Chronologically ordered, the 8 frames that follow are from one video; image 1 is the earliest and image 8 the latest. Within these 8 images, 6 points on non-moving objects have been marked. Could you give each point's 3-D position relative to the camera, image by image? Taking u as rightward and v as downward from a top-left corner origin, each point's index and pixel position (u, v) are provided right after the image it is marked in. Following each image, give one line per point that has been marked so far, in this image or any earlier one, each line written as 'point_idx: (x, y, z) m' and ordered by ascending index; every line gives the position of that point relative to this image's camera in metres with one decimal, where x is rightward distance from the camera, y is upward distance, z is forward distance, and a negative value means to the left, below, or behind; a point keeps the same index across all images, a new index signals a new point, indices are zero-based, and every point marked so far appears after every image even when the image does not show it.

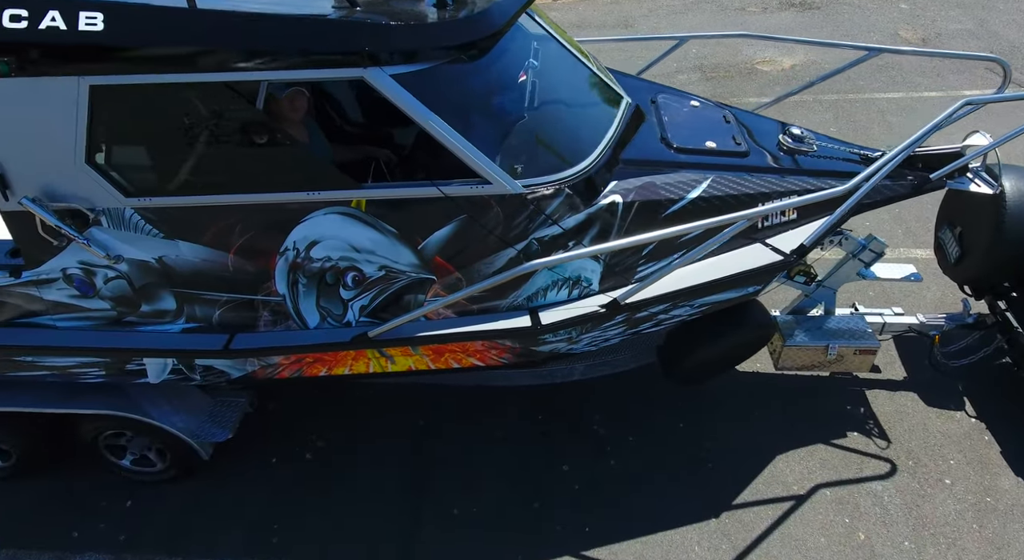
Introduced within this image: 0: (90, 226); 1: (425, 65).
0: (-1.6, +0.2, +2.4) m
1: (-0.3, +0.8, +2.2) m
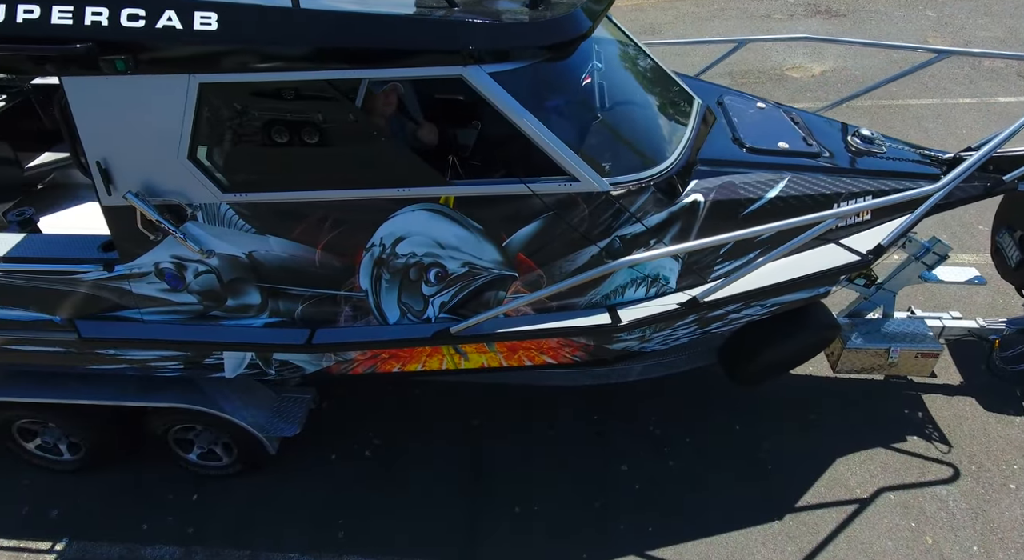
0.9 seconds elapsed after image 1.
0: (-1.3, +0.2, +2.4) m
1: (0.0, +0.8, +2.3) m
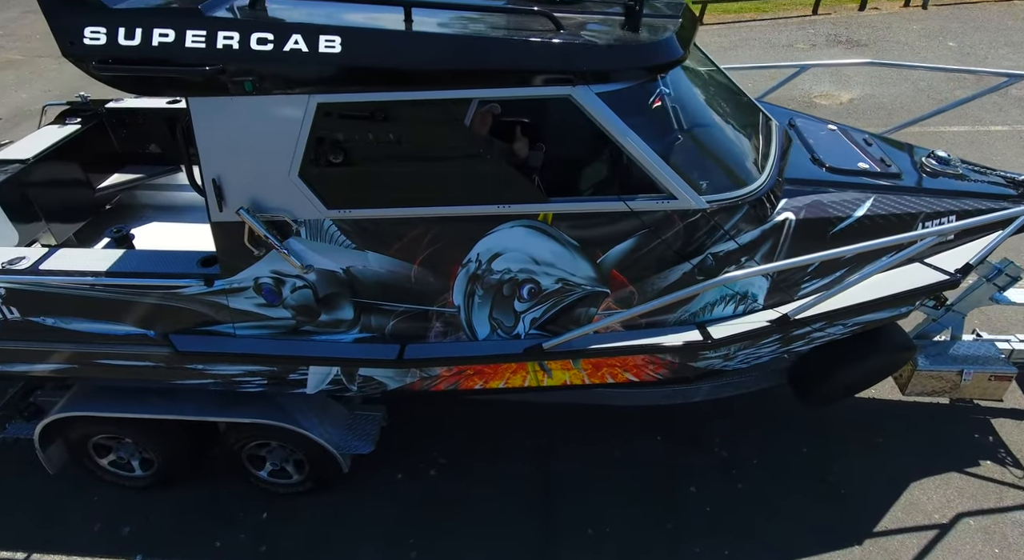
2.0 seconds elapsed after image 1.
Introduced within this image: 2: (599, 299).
0: (-0.9, +0.2, +2.5) m
1: (+0.4, +0.7, +2.3) m
2: (+0.4, -0.1, +2.6) m
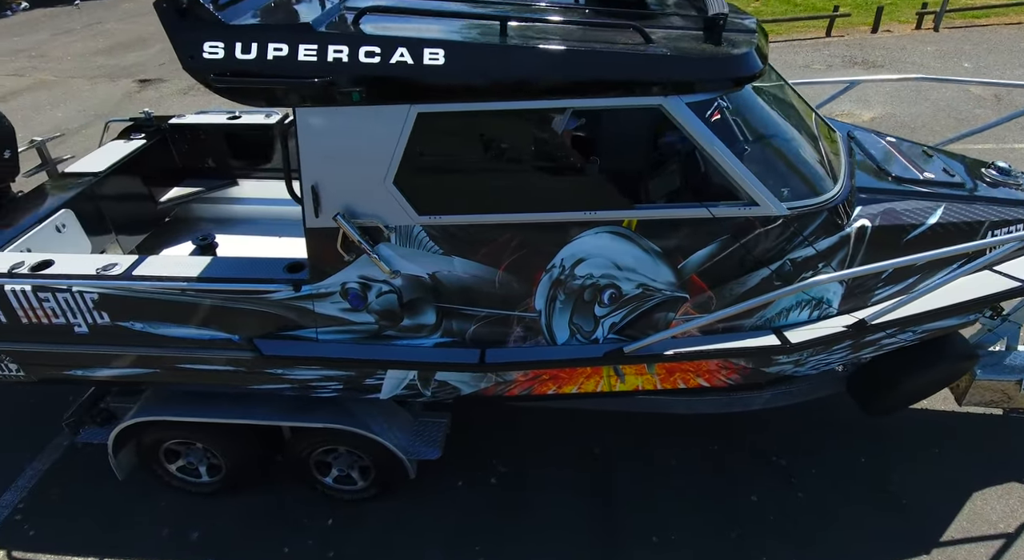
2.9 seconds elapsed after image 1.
0: (-0.5, +0.2, +2.6) m
1: (+0.7, +0.7, +2.4) m
2: (+0.7, -0.1, +2.7) m
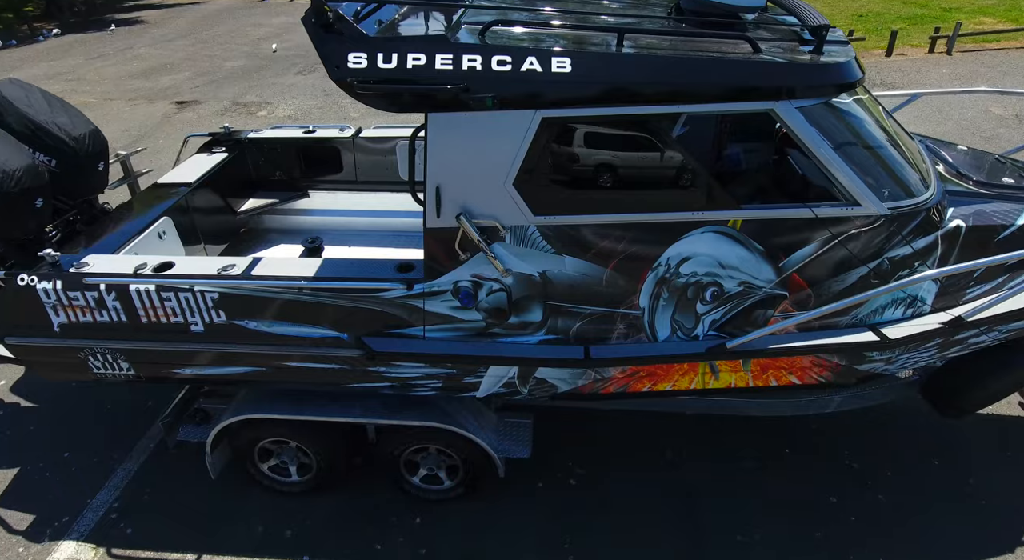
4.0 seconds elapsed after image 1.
0: (-0.1, +0.2, +2.7) m
1: (+1.2, +0.7, +2.6) m
2: (+1.2, -0.1, +2.8) m
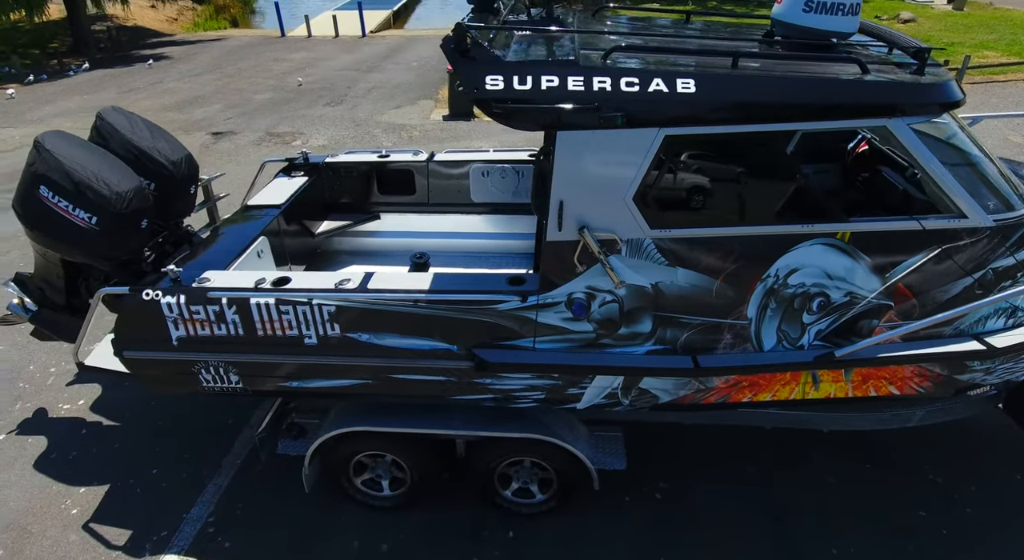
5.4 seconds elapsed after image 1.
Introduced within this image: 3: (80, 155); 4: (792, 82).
0: (+0.5, +0.1, +2.8) m
1: (+1.7, +0.7, +2.7) m
2: (+1.7, -0.1, +2.9) m
3: (-2.5, +0.7, +3.6) m
4: (+1.2, +0.8, +2.6) m
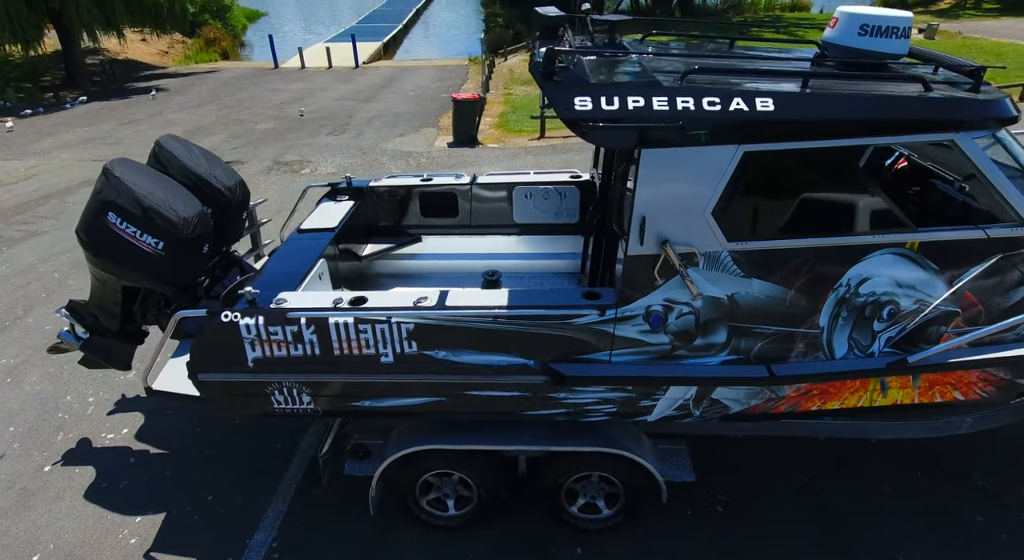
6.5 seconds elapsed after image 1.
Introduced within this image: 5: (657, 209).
0: (+0.8, +0.1, +2.9) m
1: (+2.1, +0.7, +2.8) m
2: (+2.1, -0.2, +3.0) m
3: (-2.1, +0.6, +3.6) m
4: (+1.5, +0.8, +2.7) m
5: (+0.7, +0.3, +2.8) m
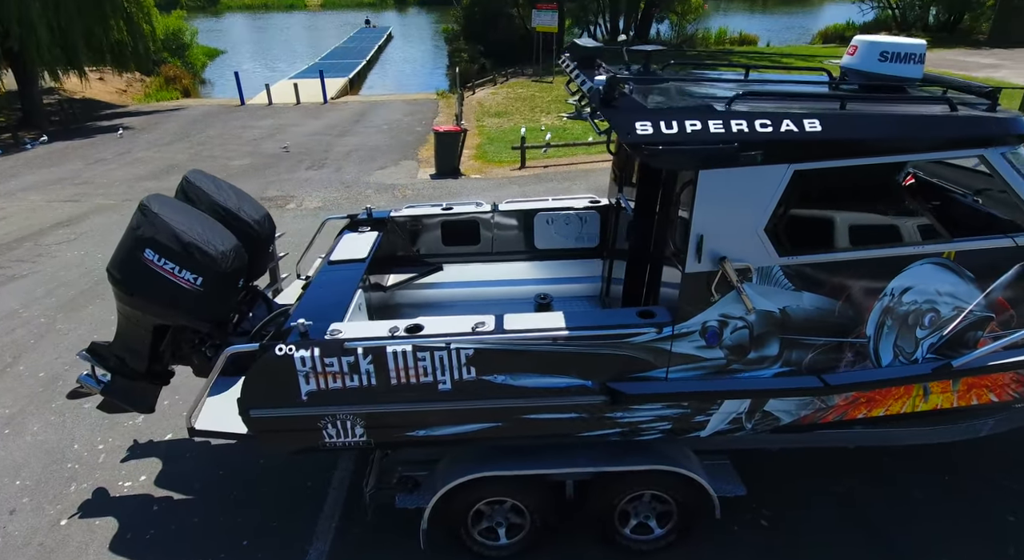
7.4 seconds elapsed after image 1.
0: (+1.1, 0.0, +3.0) m
1: (+2.4, +0.6, +3.0) m
2: (+2.4, -0.2, +3.1) m
3: (-1.9, +0.4, +3.6) m
4: (+1.8, +0.7, +2.9) m
5: (+1.0, +0.3, +2.9) m
